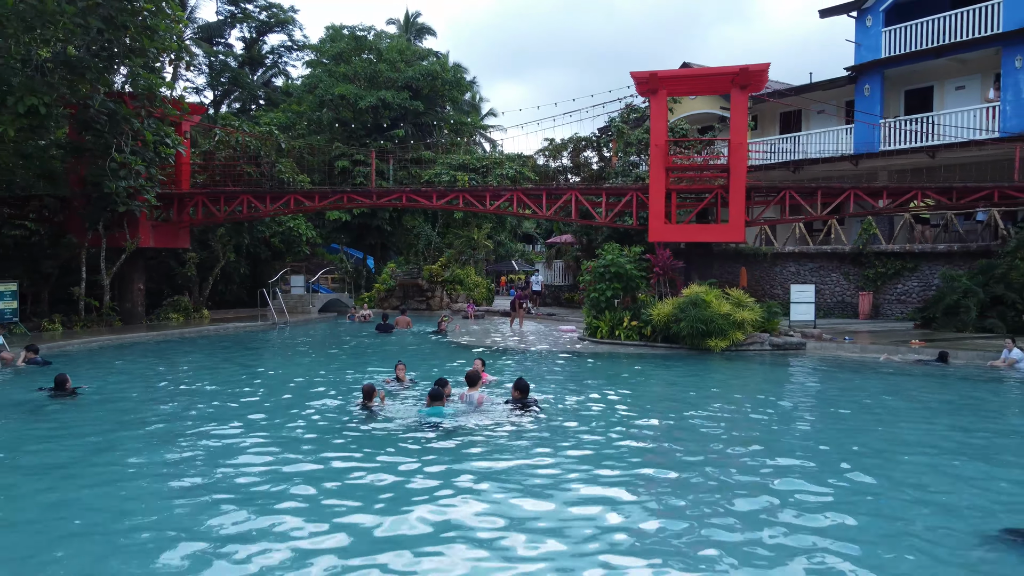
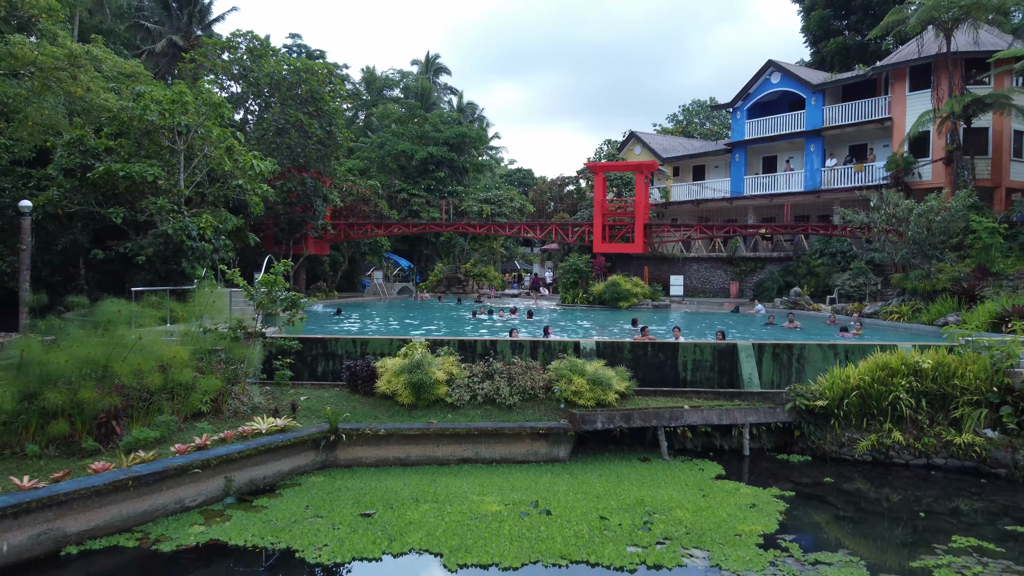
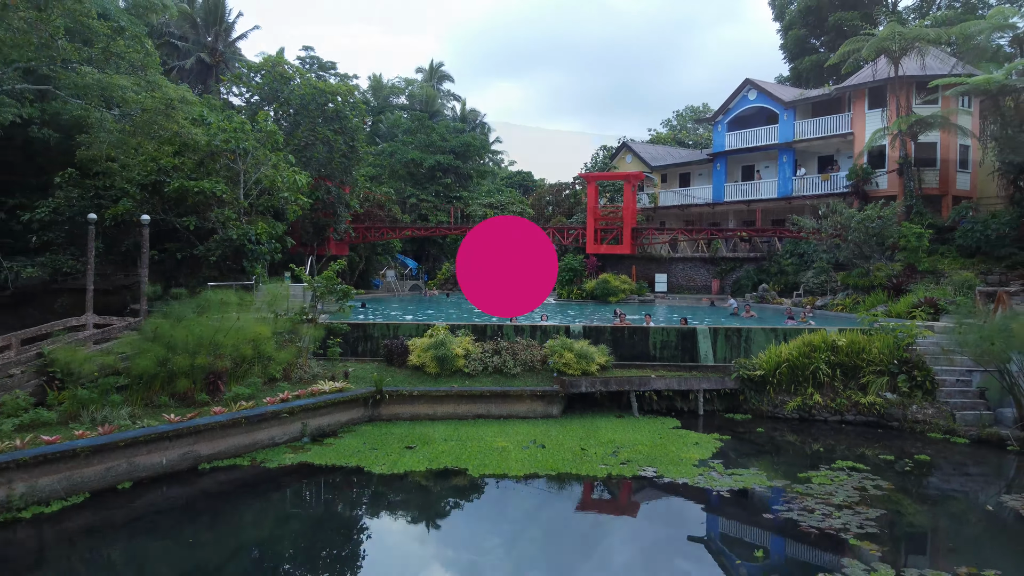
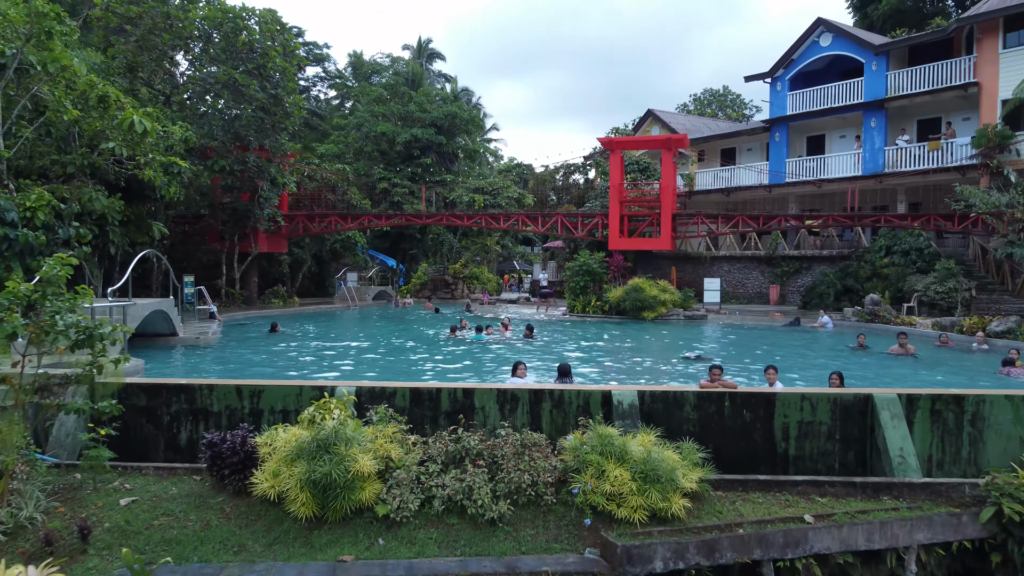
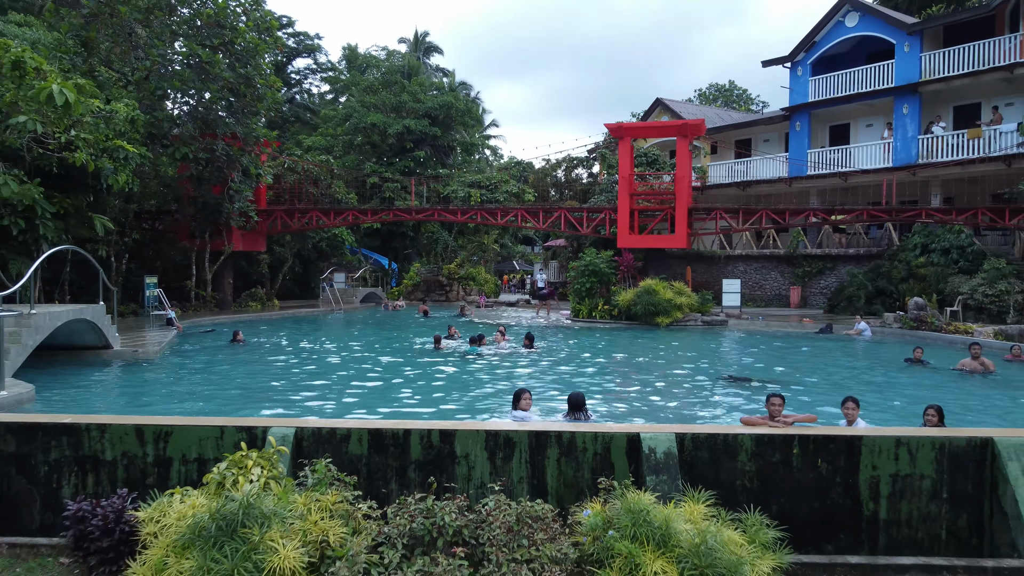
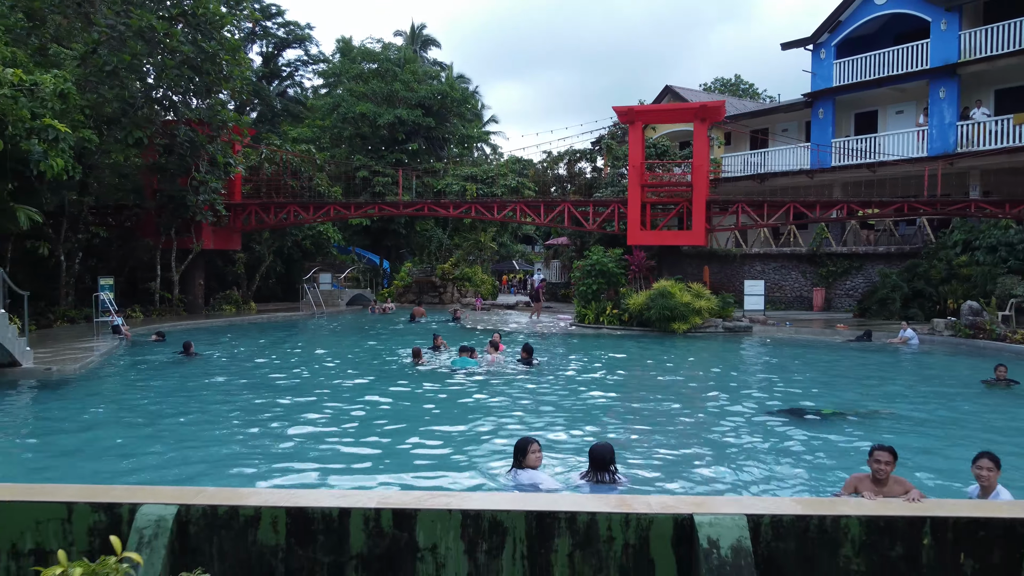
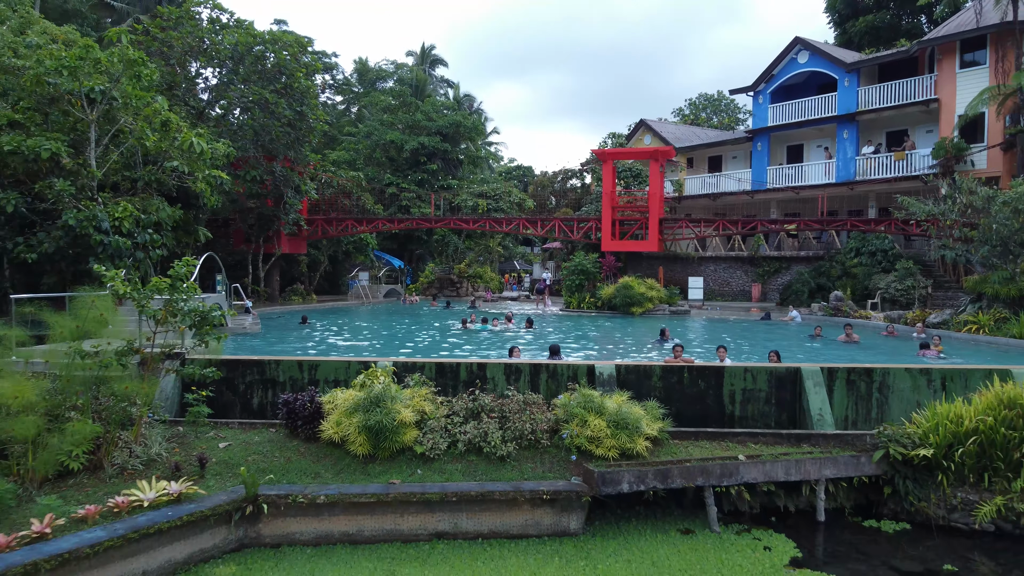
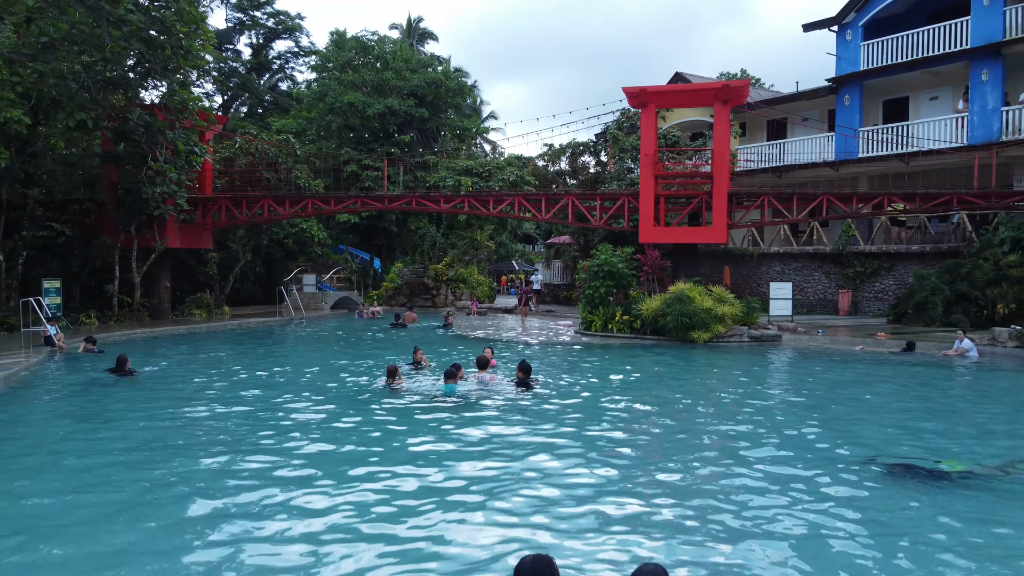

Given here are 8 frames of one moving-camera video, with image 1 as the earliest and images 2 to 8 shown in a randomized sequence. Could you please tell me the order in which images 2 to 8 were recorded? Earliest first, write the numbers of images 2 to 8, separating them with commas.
8, 6, 5, 4, 7, 2, 3
